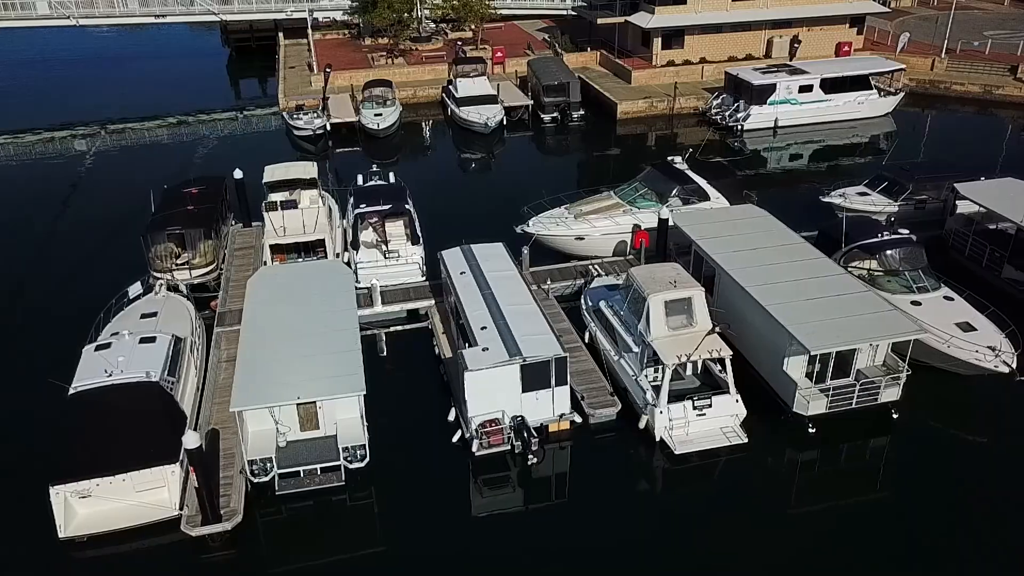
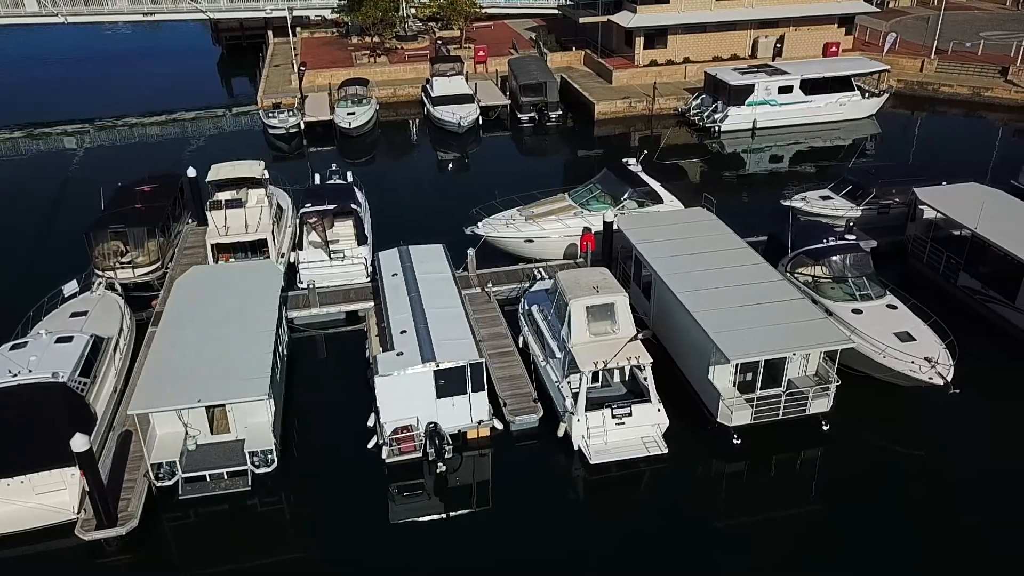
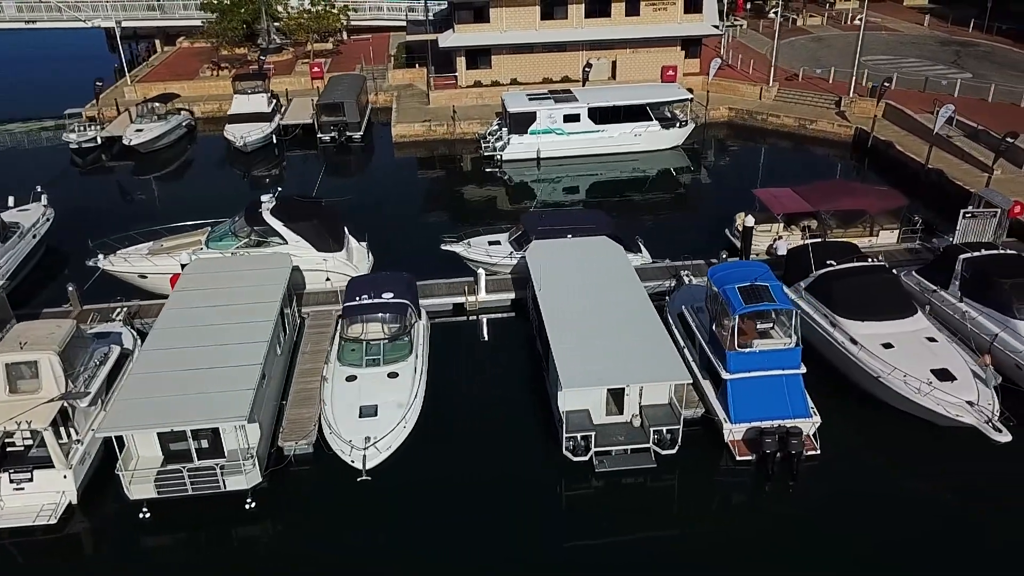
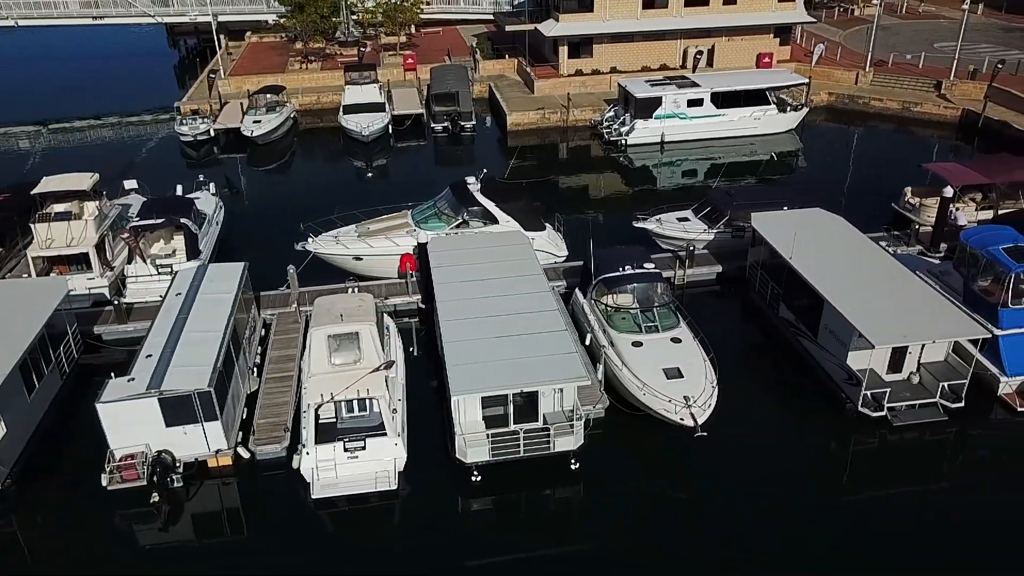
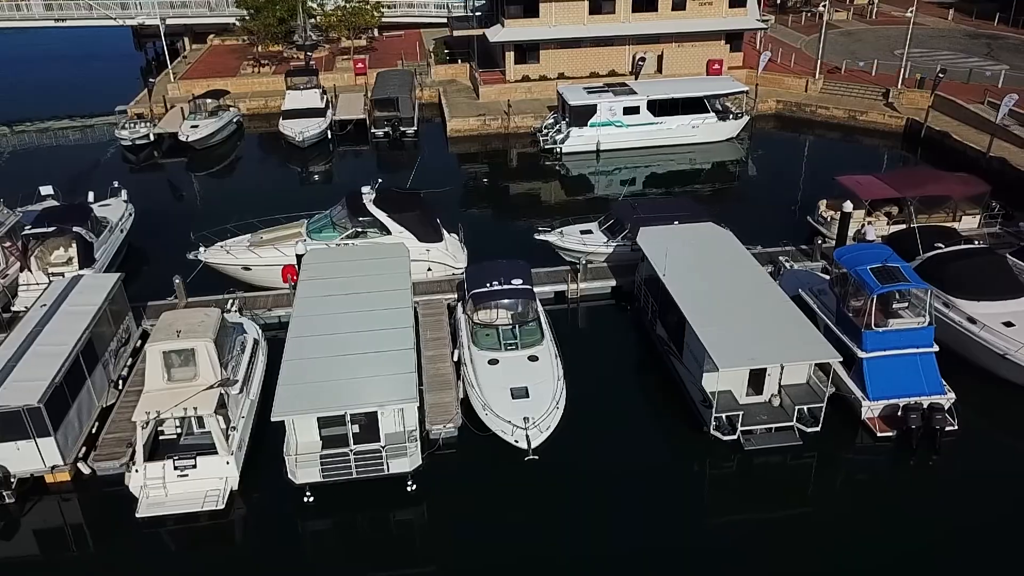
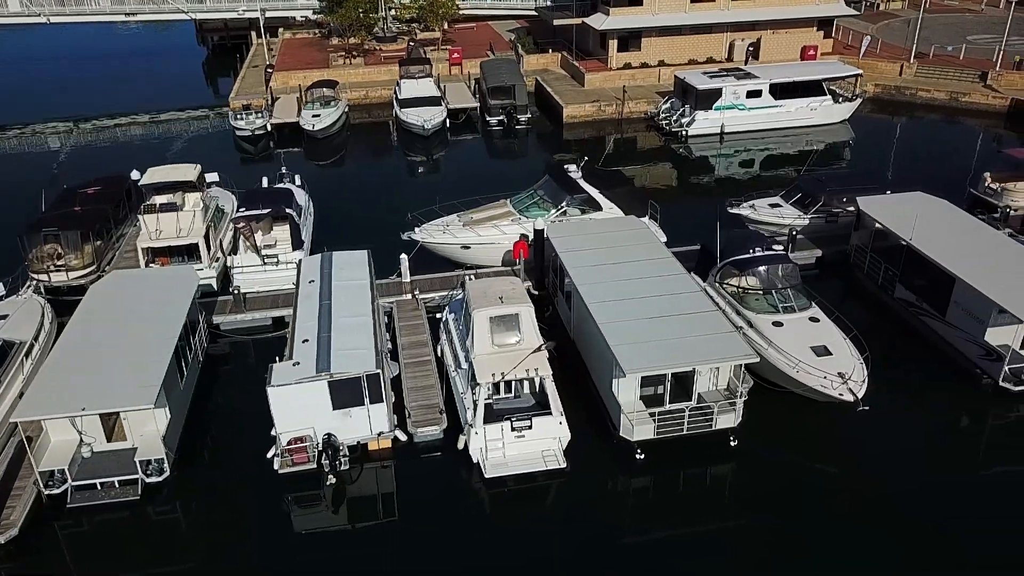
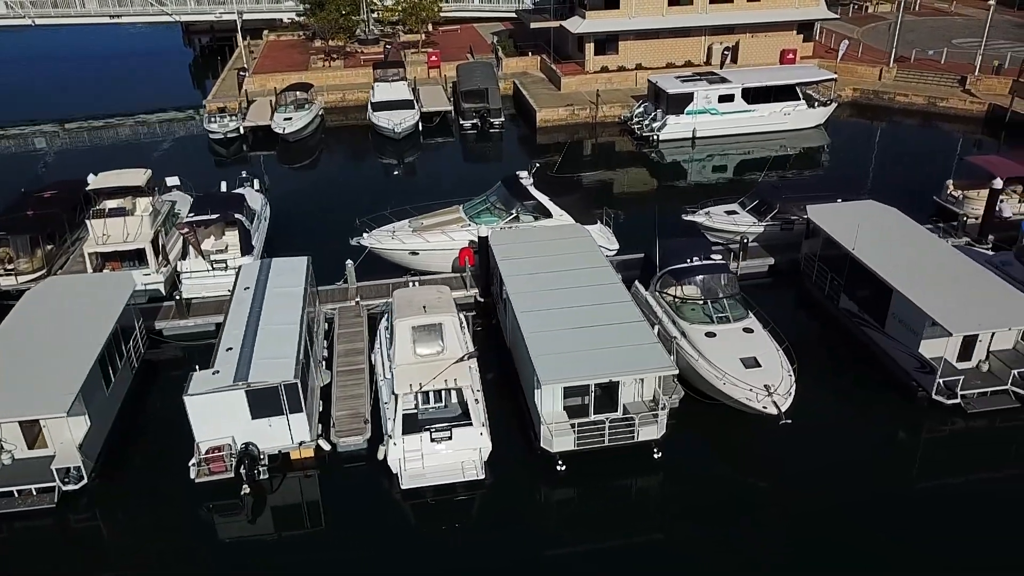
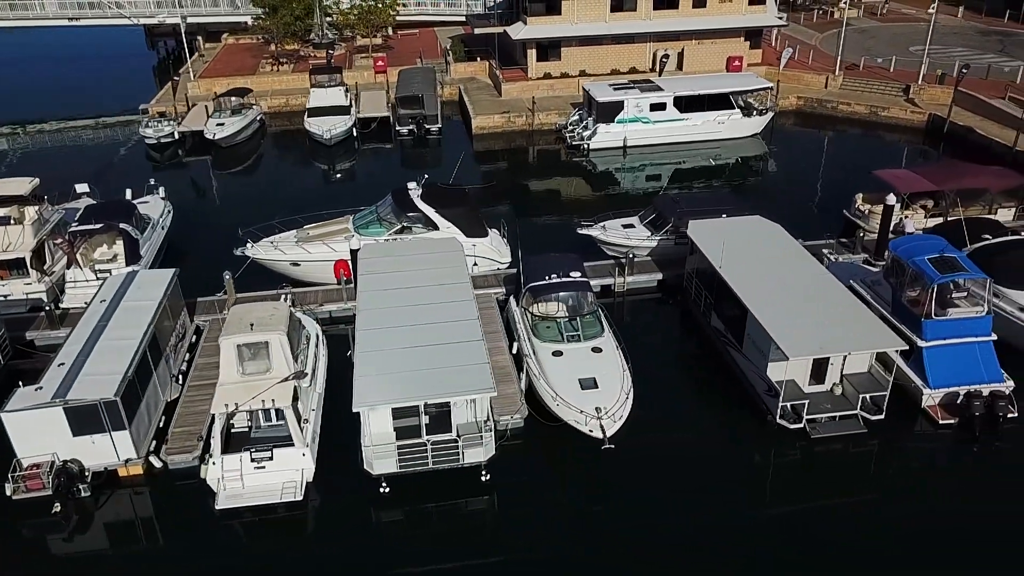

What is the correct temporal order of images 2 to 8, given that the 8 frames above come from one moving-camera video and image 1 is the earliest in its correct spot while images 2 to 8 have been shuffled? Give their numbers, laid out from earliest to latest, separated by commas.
2, 6, 7, 4, 8, 5, 3
